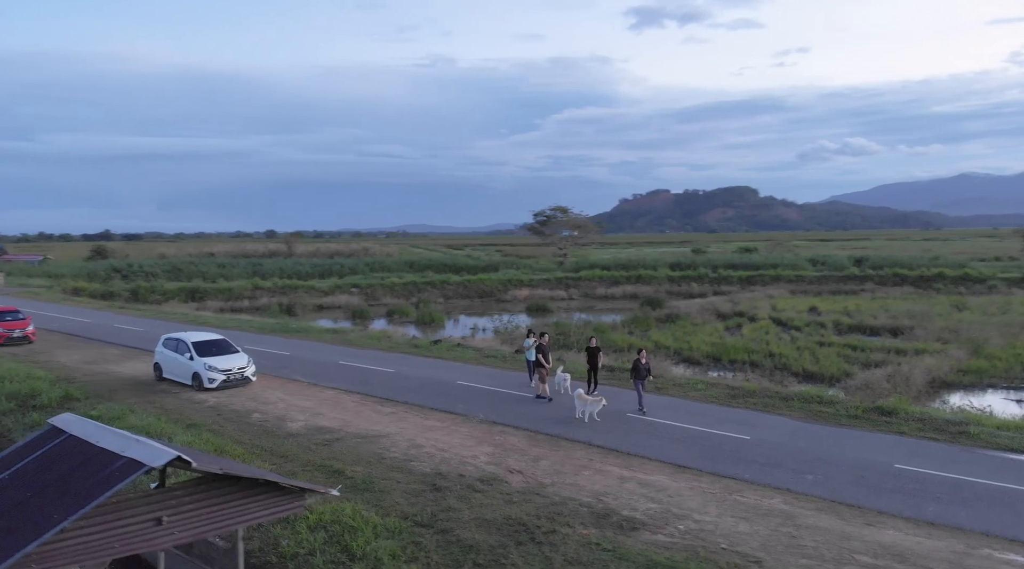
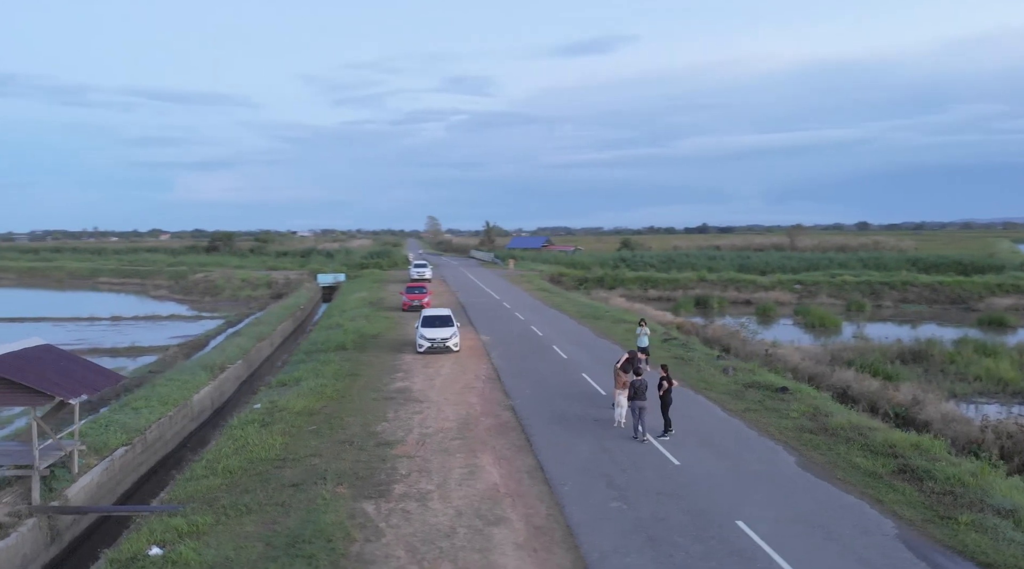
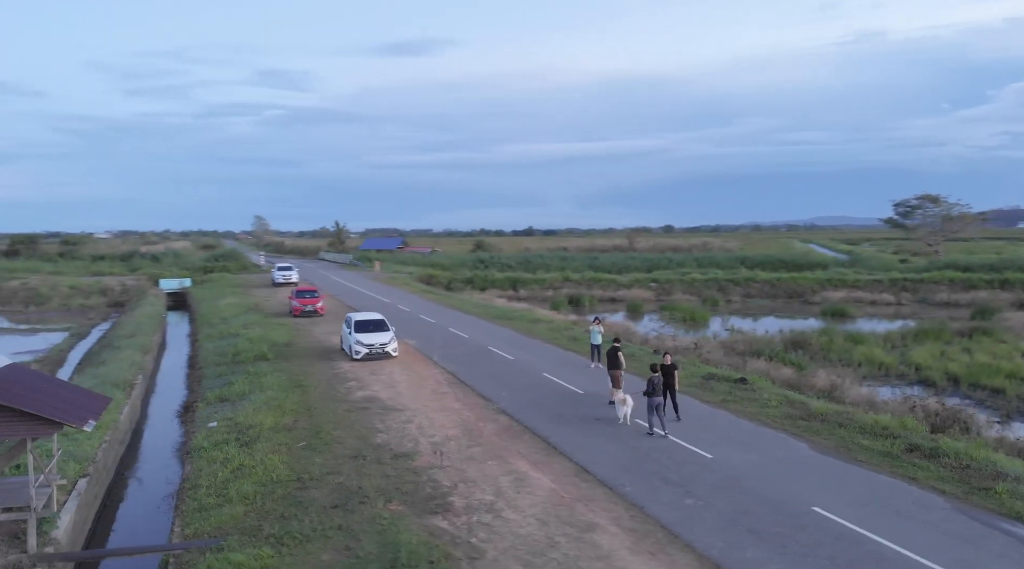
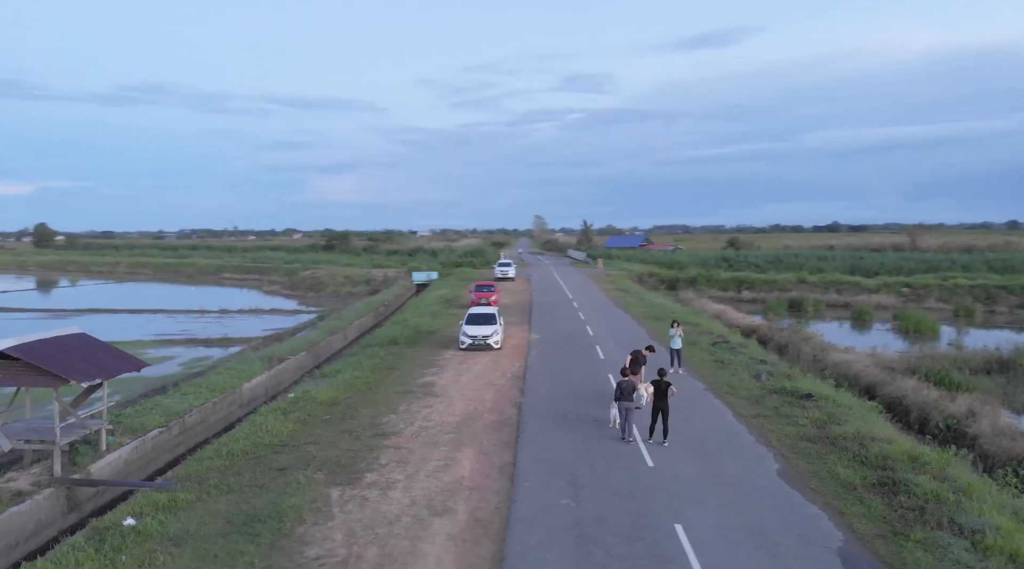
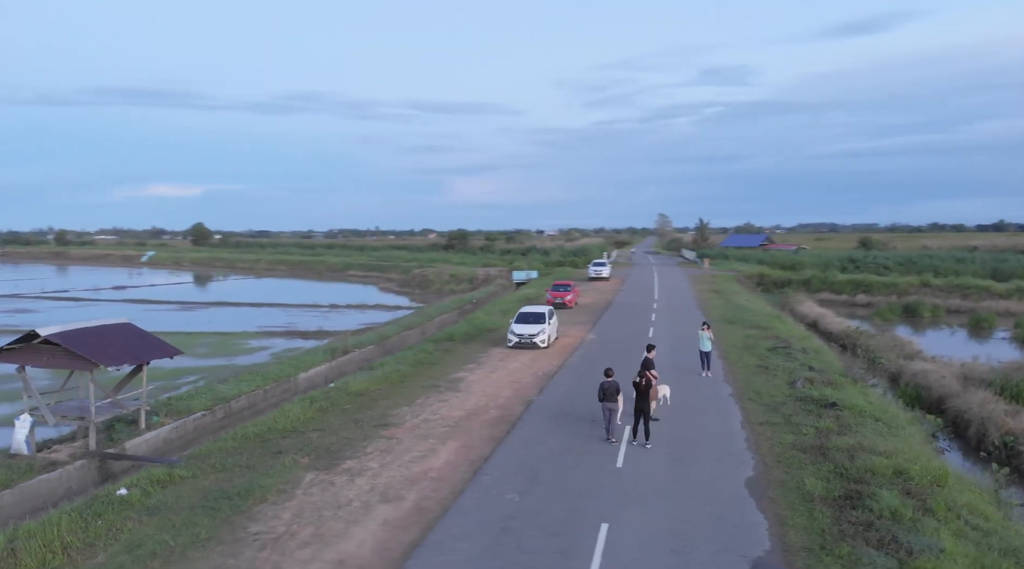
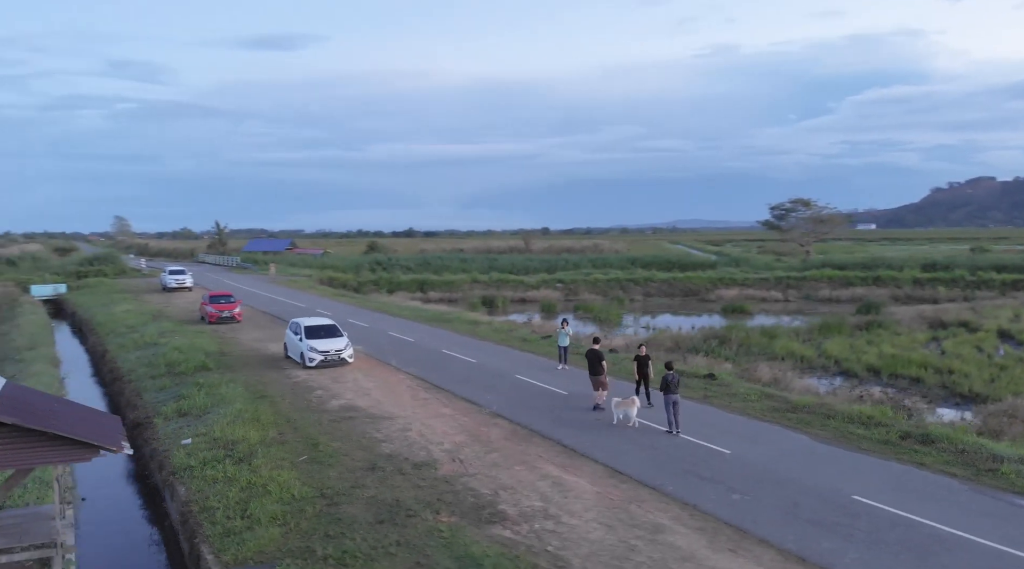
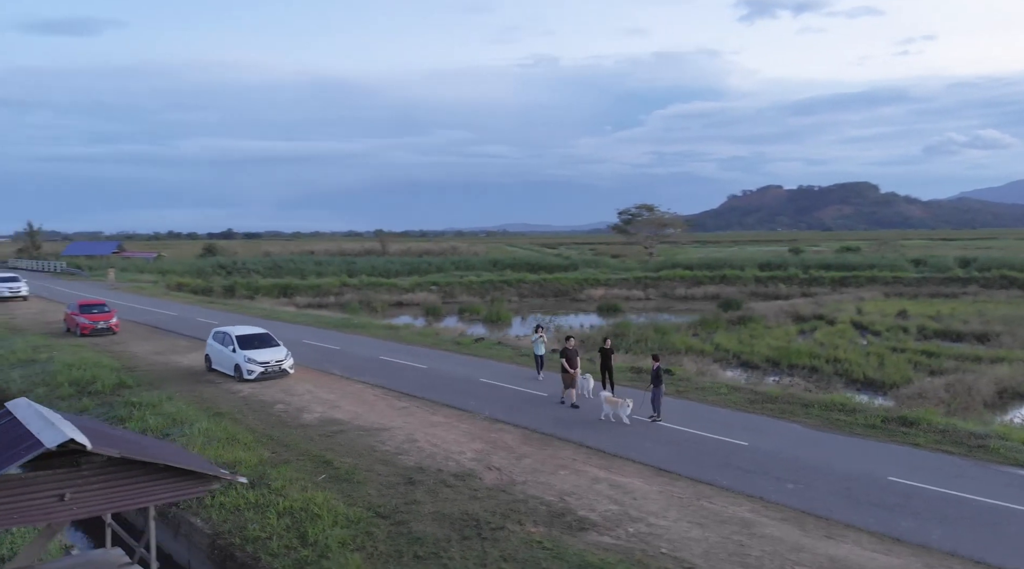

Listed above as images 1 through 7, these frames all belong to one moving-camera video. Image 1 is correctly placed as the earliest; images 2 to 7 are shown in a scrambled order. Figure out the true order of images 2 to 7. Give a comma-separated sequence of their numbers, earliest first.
7, 6, 3, 2, 4, 5
